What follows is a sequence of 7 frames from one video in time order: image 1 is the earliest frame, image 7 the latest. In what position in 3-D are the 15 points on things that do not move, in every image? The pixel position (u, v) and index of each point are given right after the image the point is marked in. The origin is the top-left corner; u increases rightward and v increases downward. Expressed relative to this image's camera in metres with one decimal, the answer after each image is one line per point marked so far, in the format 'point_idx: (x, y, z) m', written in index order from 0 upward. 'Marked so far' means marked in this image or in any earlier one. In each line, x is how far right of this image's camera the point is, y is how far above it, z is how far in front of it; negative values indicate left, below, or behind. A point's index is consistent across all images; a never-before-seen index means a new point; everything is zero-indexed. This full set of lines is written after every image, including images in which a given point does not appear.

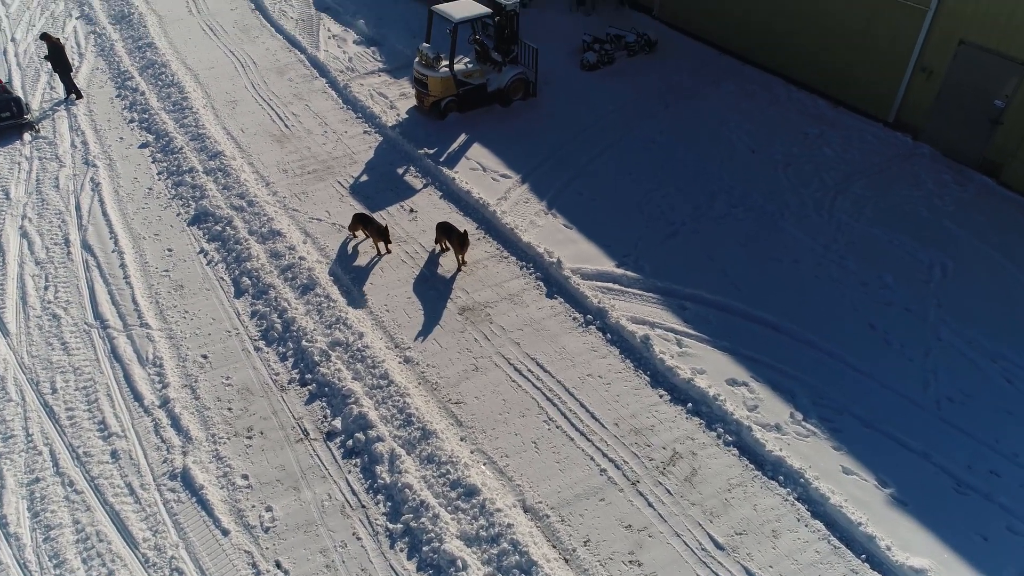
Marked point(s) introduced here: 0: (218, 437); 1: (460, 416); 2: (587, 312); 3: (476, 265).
0: (-3.1, -1.6, +7.6) m
1: (-0.6, -1.4, +7.7) m
2: (+0.9, -0.3, +8.9) m
3: (-0.5, +0.3, +9.7) m
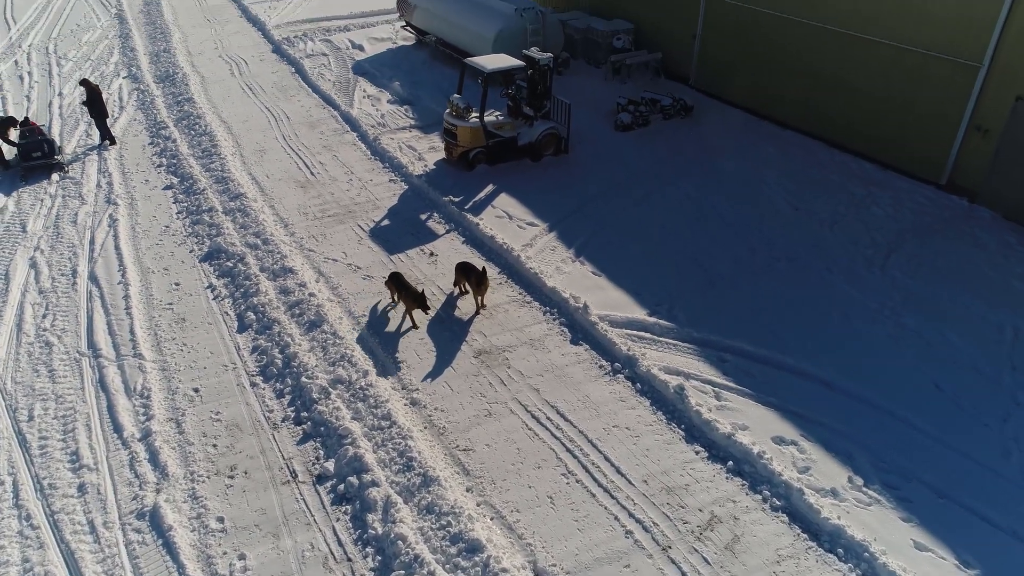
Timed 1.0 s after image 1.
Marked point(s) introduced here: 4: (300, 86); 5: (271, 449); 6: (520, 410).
0: (-3.0, -1.8, +6.8) m
1: (-0.4, -1.7, +6.8) m
2: (+1.2, -0.8, +8.1) m
3: (-0.2, -0.3, +9.0) m
4: (-4.9, +4.7, +16.5) m
5: (-2.4, -1.6, +7.1) m
6: (+0.1, -1.3, +7.5) m
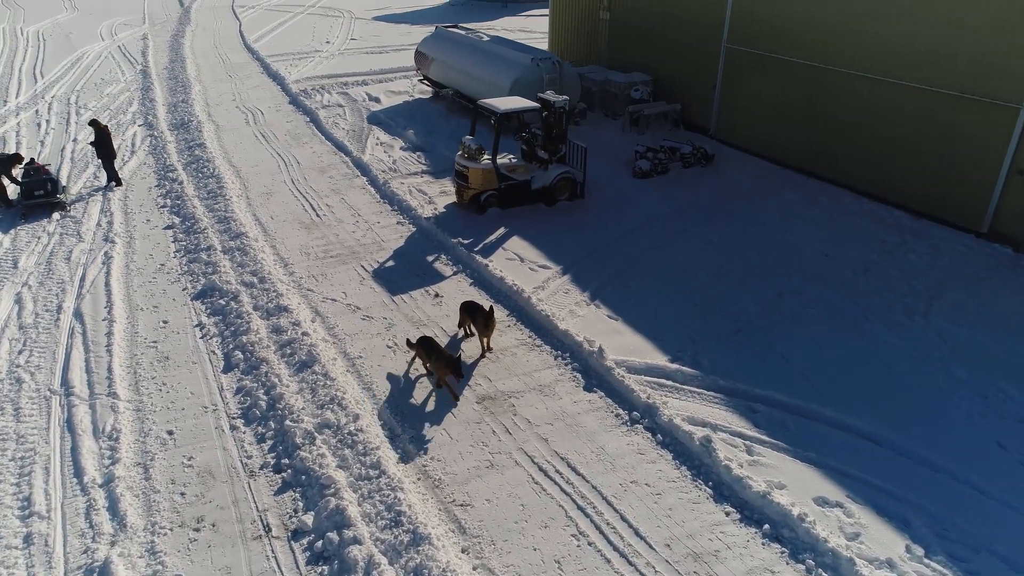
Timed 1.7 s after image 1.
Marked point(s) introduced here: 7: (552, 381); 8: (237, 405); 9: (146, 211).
0: (-3.0, -2.0, +6.0) m
1: (-0.4, -2.0, +6.0) m
2: (+1.2, -1.2, +7.3) m
3: (-0.1, -0.7, +8.3) m
4: (-4.6, +3.5, +16.3) m
5: (-2.4, -1.9, +6.3) m
6: (+0.1, -1.6, +6.7) m
7: (+0.4, -1.0, +7.8) m
8: (-2.9, -1.2, +7.5) m
9: (-6.4, +1.3, +12.4) m
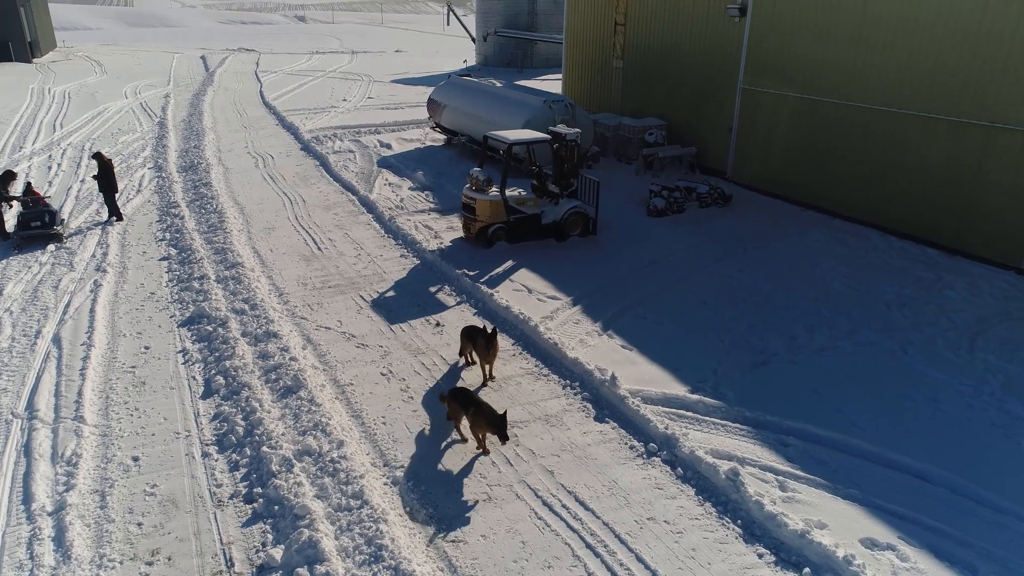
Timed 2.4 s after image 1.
0: (-3.0, -2.0, +5.3) m
1: (-0.4, -2.0, +5.2) m
2: (+1.3, -1.4, +6.6) m
3: (-0.1, -1.0, +7.6) m
4: (-4.3, +2.5, +16.1) m
5: (-2.4, -1.9, +5.5) m
6: (+0.1, -1.7, +5.9) m
7: (+0.5, -1.2, +7.1) m
8: (-2.9, -1.4, +6.8) m
9: (-6.2, +0.8, +12.0) m
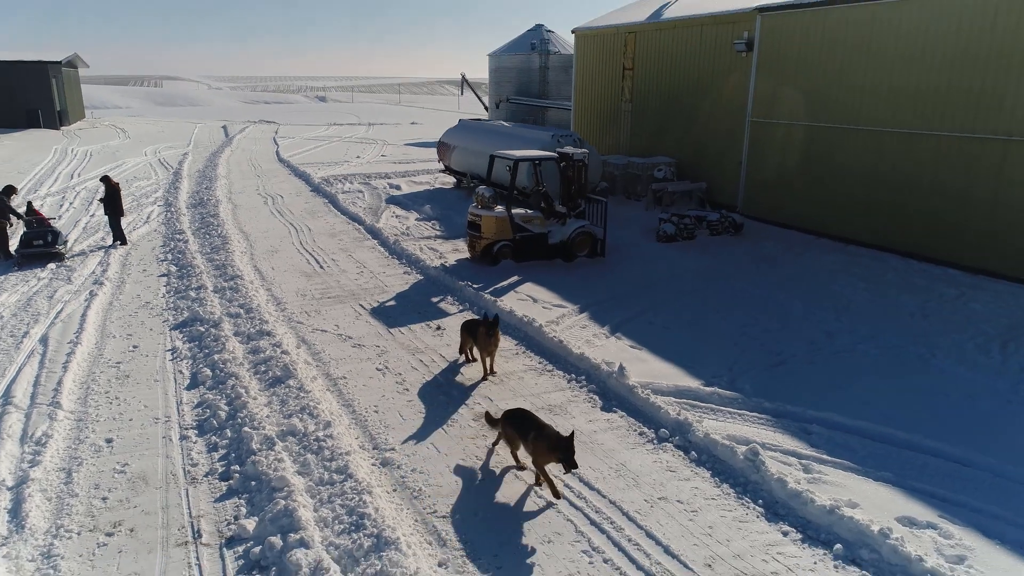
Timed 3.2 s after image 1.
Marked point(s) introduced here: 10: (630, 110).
0: (-3.0, -1.6, +4.8) m
1: (-0.4, -1.6, +4.7) m
2: (+1.3, -1.2, +6.1) m
3: (0.0, -0.9, +7.2) m
4: (-4.1, +1.8, +16.1) m
5: (-2.4, -1.6, +5.1) m
6: (+0.1, -1.4, +5.4) m
7: (+0.5, -1.1, +6.6) m
8: (-2.9, -1.2, +6.4) m
9: (-6.1, +0.4, +11.8) m
10: (+3.0, +4.5, +18.1) m
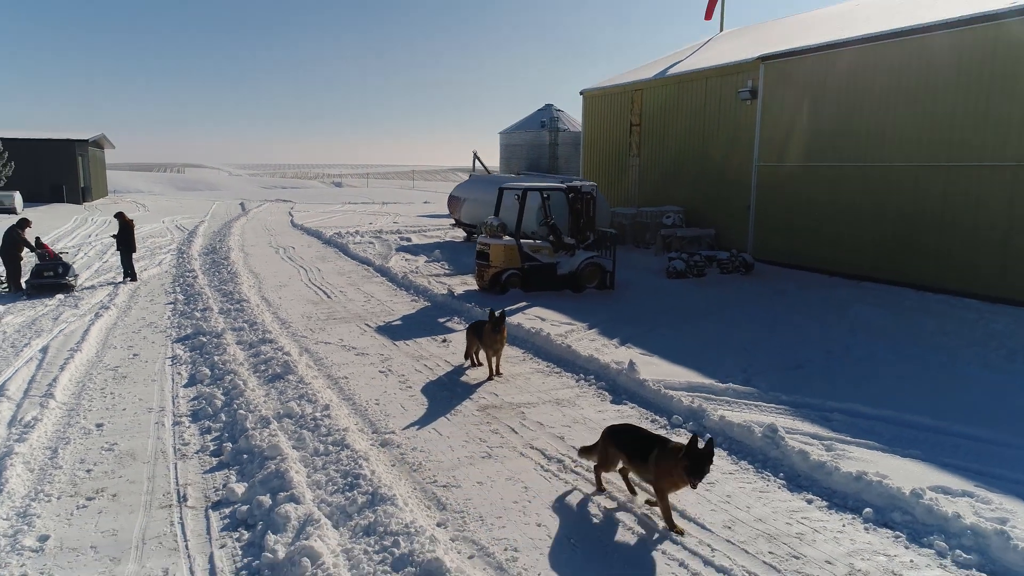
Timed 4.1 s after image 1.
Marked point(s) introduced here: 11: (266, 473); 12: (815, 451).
0: (-3.0, -1.3, +4.5) m
1: (-0.4, -1.3, +4.4) m
2: (+1.3, -1.0, +5.8) m
3: (0.0, -0.9, +6.9) m
4: (-3.9, +0.7, +16.1) m
5: (-2.4, -1.3, +4.8) m
6: (+0.2, -1.2, +5.1) m
7: (+0.5, -1.0, +6.4) m
8: (-2.8, -1.0, +6.2) m
9: (-6.0, -0.1, +11.8) m
10: (+3.3, +3.2, +18.4) m
11: (-1.6, -1.2, +4.6) m
12: (+2.1, -1.1, +4.9) m
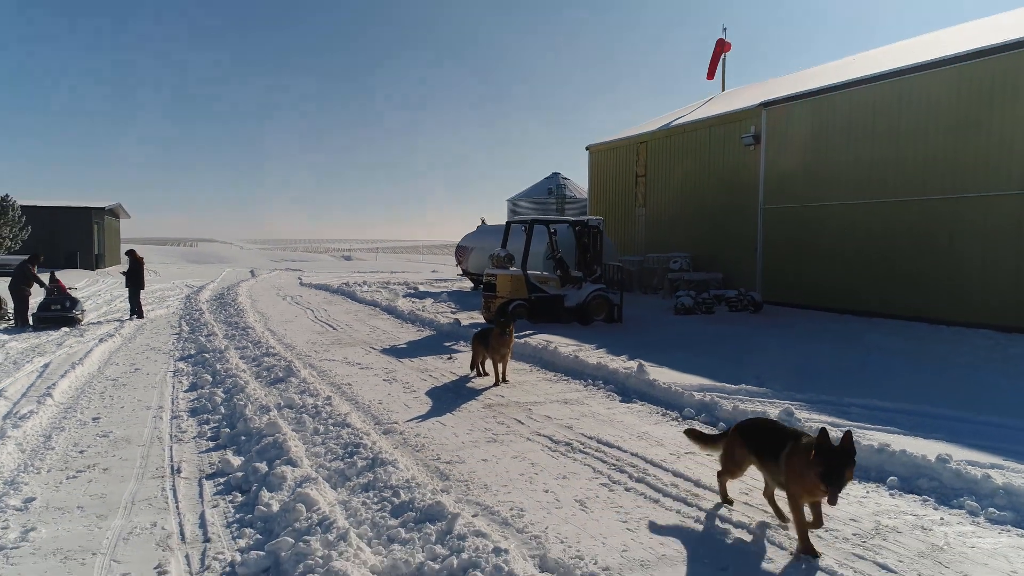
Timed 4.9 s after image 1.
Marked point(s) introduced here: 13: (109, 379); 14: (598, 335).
0: (-3.0, -1.1, +4.4) m
1: (-0.4, -1.1, +4.2) m
2: (+1.4, -1.0, +5.6) m
3: (+0.1, -0.9, +6.8) m
4: (-3.8, -0.3, +16.1) m
5: (-2.3, -1.1, +4.7) m
6: (+0.2, -1.1, +5.0) m
7: (+0.6, -1.0, +6.2) m
8: (-2.7, -1.0, +6.0) m
9: (-5.9, -0.7, +11.8) m
10: (+3.5, +1.9, +18.6) m
11: (-1.5, -1.0, +4.4) m
12: (+2.1, -1.0, +4.7) m
13: (-4.2, -0.9, +7.4) m
14: (+1.3, -0.7, +10.5) m
